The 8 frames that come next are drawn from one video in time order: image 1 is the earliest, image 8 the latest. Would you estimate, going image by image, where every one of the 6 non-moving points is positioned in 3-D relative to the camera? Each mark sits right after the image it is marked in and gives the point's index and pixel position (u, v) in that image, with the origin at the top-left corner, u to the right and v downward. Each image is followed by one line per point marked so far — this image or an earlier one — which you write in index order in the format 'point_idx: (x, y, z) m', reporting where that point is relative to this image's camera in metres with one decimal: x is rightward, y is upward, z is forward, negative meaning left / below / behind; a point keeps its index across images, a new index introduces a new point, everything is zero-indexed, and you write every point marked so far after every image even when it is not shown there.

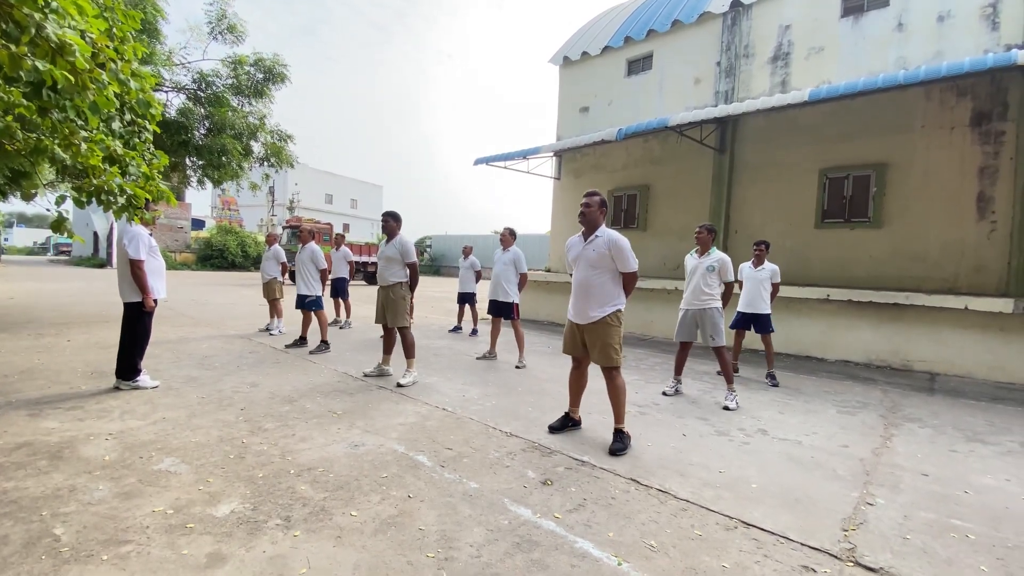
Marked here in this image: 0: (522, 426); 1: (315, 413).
0: (+0.1, -1.1, +3.6) m
1: (-1.6, -1.0, +3.8) m
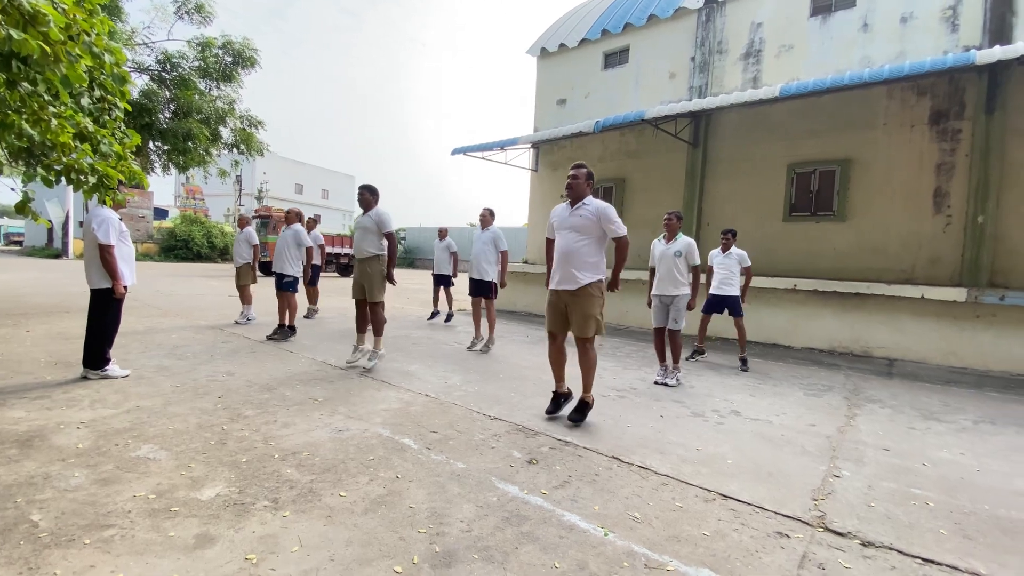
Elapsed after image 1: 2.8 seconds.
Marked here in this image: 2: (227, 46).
0: (-0.1, -1.0, +3.7) m
1: (-1.7, -0.9, +3.8) m
2: (-6.0, +5.2, +10.1) m
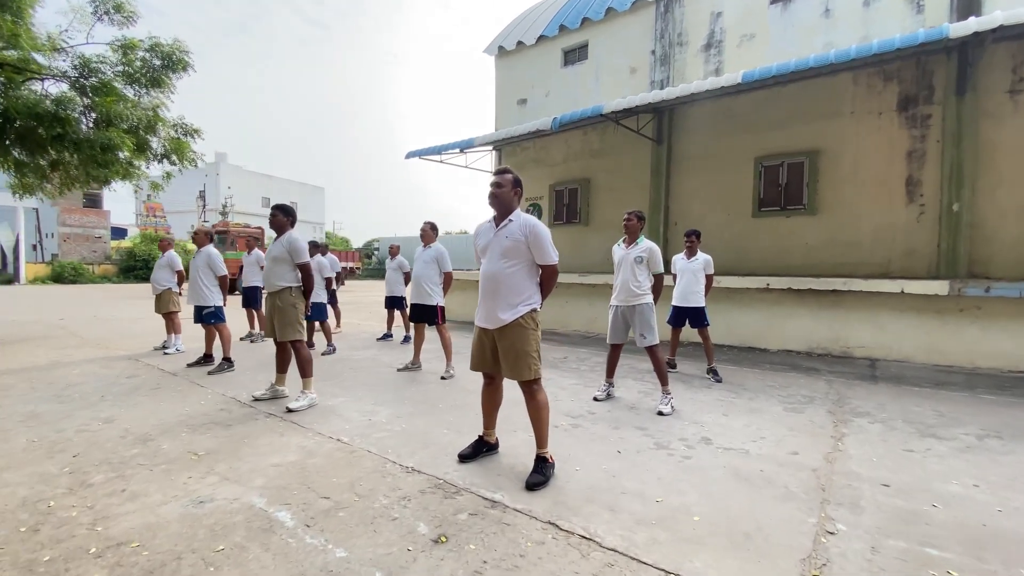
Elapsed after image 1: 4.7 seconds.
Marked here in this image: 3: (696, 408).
0: (-0.5, -1.1, +3.0) m
1: (-2.2, -1.1, +3.1) m
2: (-6.9, +4.7, +9.2) m
3: (+1.6, -1.0, +4.1) m
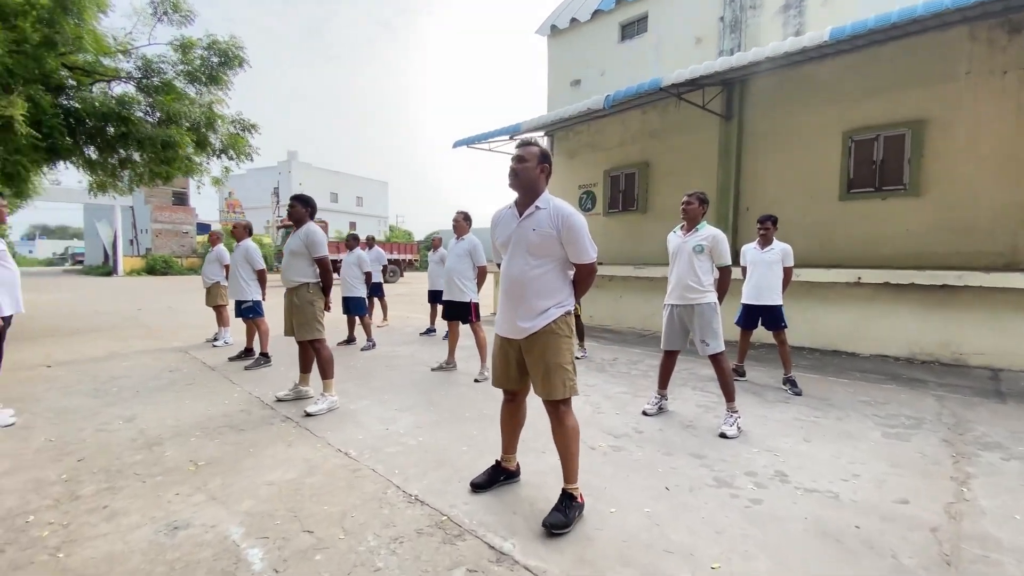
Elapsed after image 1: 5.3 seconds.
0: (-0.4, -1.1, +2.6) m
1: (-2.1, -1.1, +2.8) m
2: (-6.0, +4.9, +9.5) m
3: (+1.9, -1.0, +3.4) m
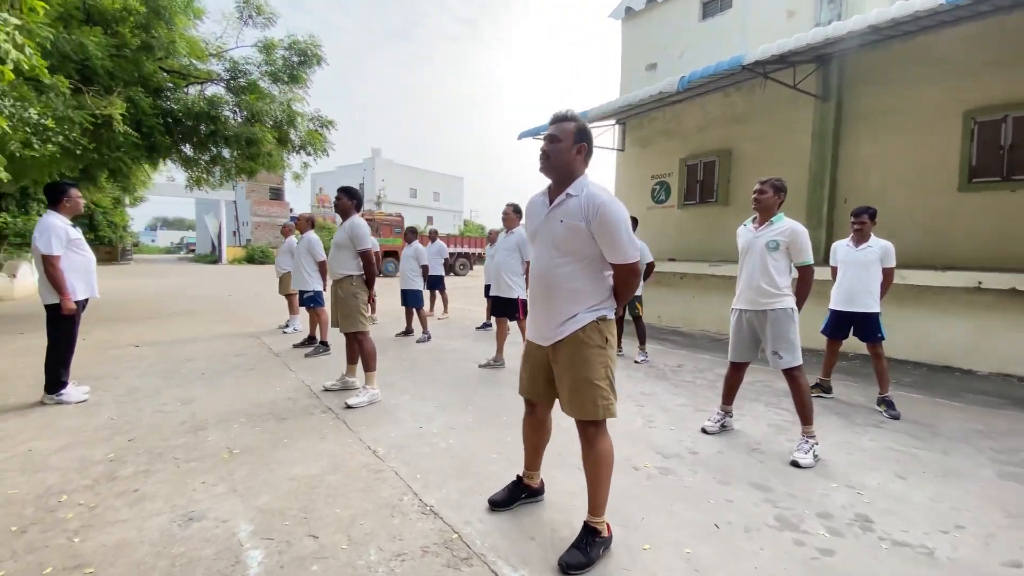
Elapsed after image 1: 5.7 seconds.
0: (-0.3, -1.0, +2.4) m
1: (-1.9, -1.0, +2.9) m
2: (-4.6, +5.1, +10.0) m
3: (+2.1, -1.1, +2.9) m
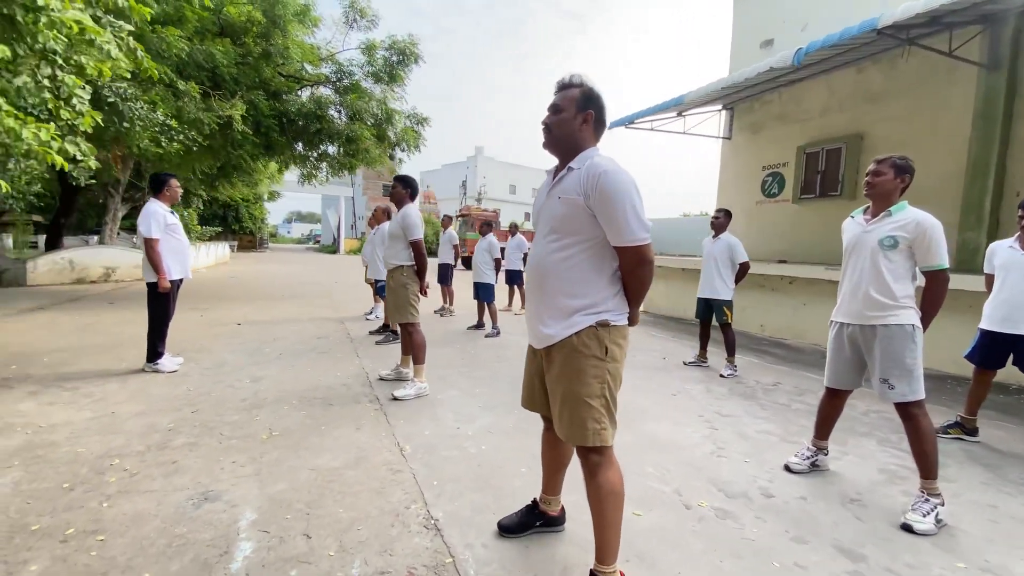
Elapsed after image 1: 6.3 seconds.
0: (-0.2, -1.0, +2.2) m
1: (-1.6, -0.9, +3.0) m
2: (-2.6, +5.3, +10.4) m
3: (+2.2, -1.1, +2.2) m
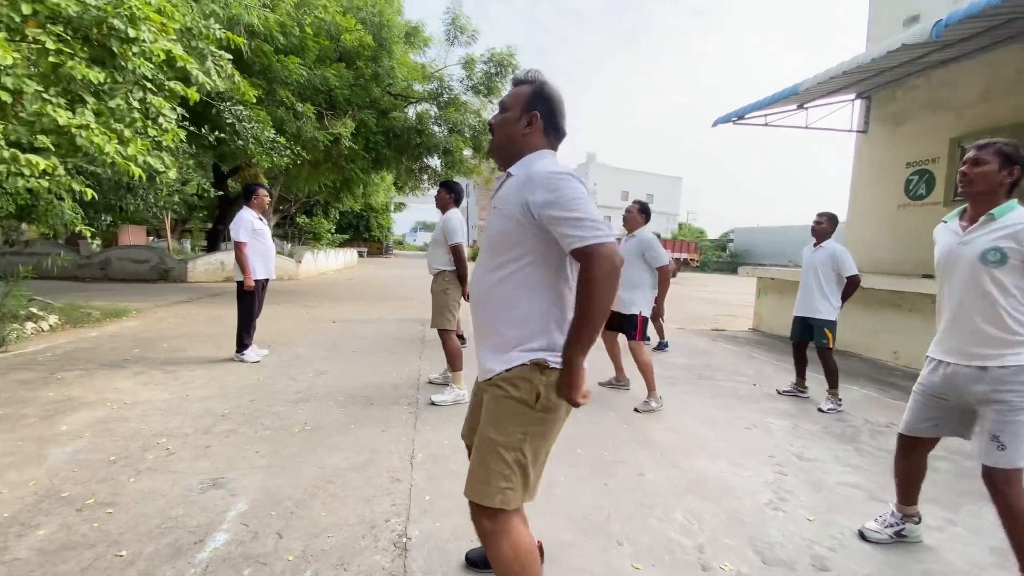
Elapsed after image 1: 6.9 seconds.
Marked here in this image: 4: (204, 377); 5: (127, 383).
0: (-0.3, -1.0, +2.0) m
1: (-1.5, -0.9, +3.2) m
2: (-0.5, +5.2, +10.7) m
3: (+2.1, -1.2, +1.4) m
4: (-2.6, -0.8, +4.1) m
5: (-3.0, -0.8, +3.8) m
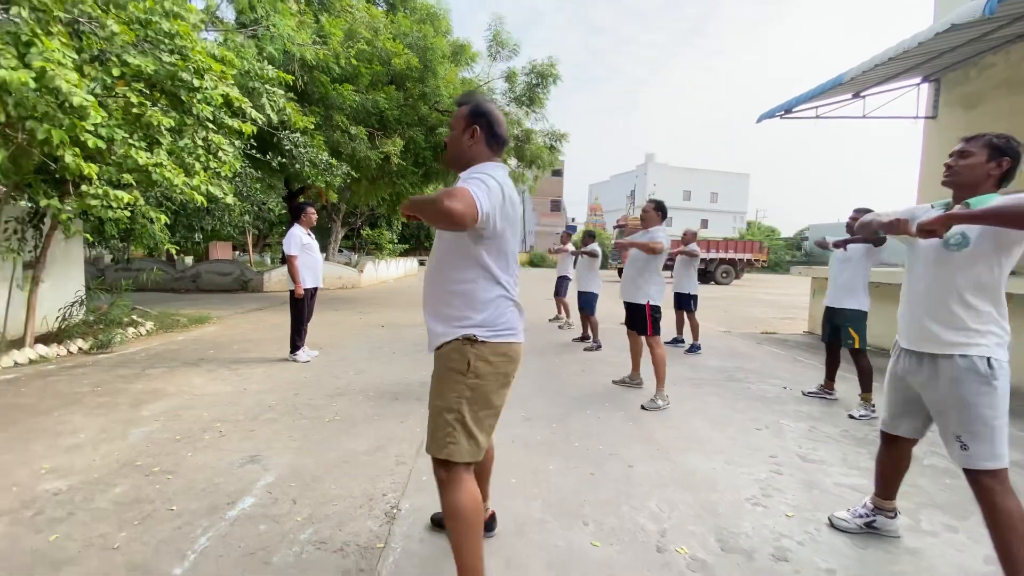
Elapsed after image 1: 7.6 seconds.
0: (-0.4, -1.1, +2.3) m
1: (-1.4, -1.0, +3.6) m
2: (+0.5, +5.1, +11.0) m
3: (+1.9, -1.2, +1.4) m
4: (-2.5, -0.9, +4.7) m
5: (-2.9, -0.8, +4.4) m
